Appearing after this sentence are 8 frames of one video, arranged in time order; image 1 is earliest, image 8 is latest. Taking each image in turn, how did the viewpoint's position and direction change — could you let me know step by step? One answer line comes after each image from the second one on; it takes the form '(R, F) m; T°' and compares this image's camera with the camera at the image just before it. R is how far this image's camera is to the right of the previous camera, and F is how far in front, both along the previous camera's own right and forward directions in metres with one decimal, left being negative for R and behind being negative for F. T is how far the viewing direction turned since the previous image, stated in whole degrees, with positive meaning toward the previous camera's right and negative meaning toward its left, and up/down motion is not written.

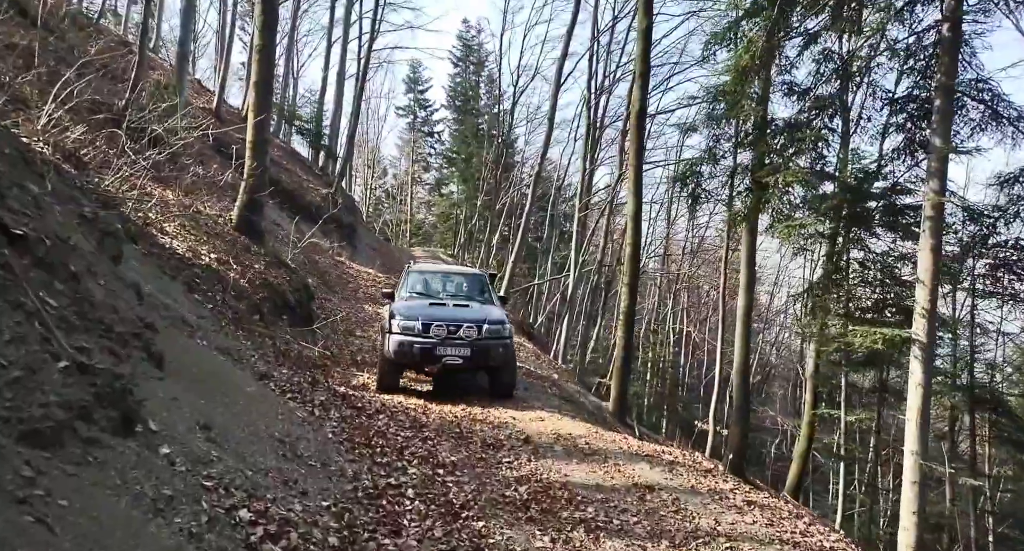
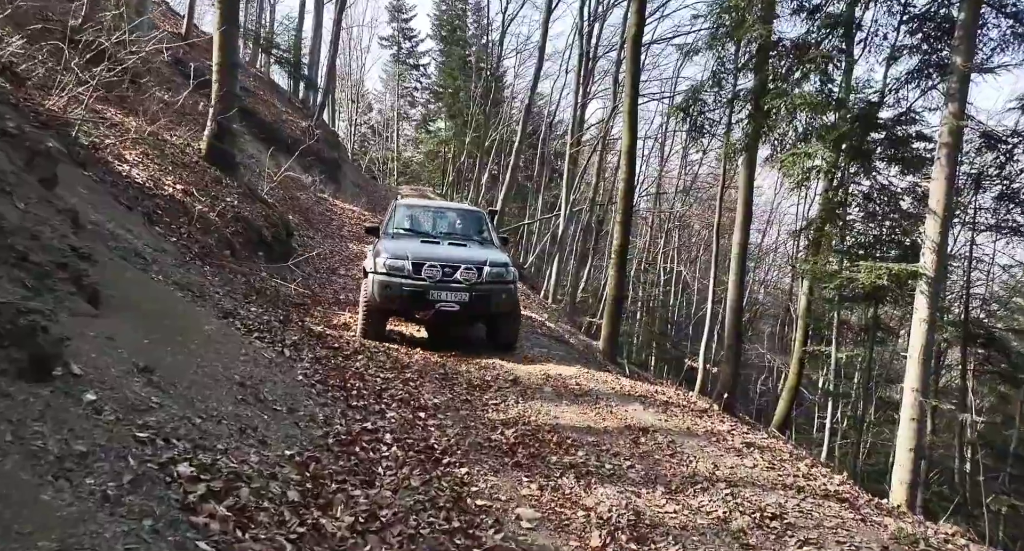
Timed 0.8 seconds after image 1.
(0.0, +0.5) m; +1°
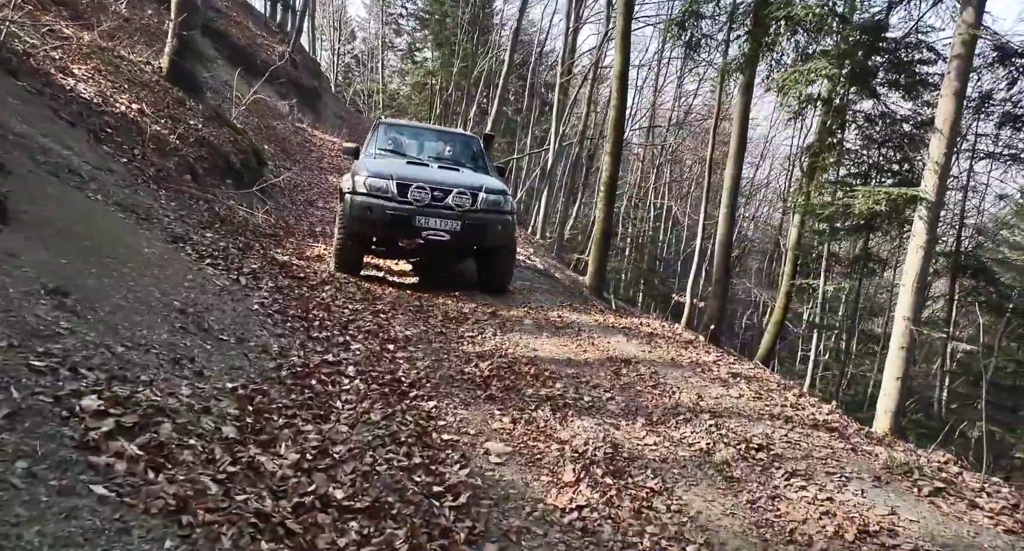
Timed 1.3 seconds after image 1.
(+0.1, +0.4) m; +1°
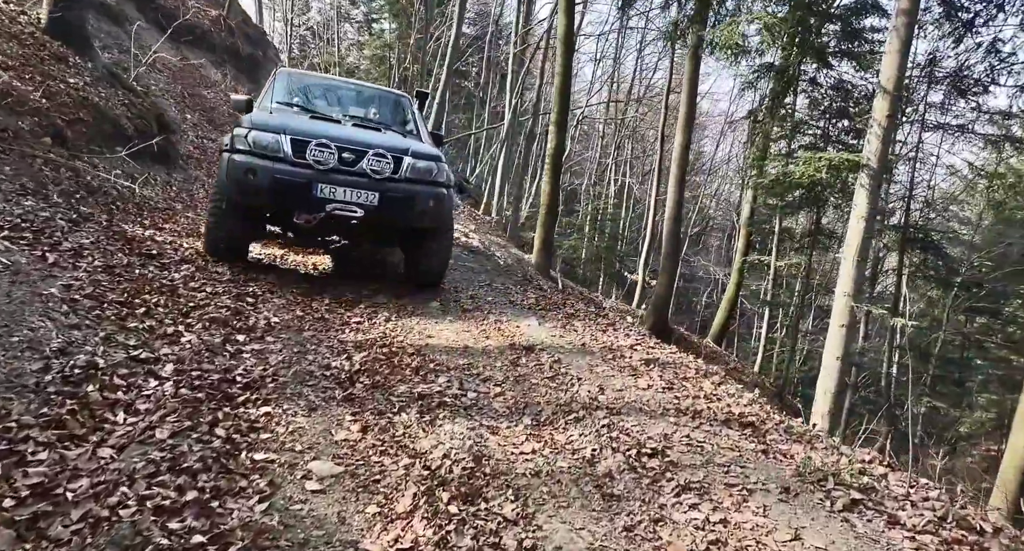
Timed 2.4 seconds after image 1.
(+0.6, +0.9) m; +3°
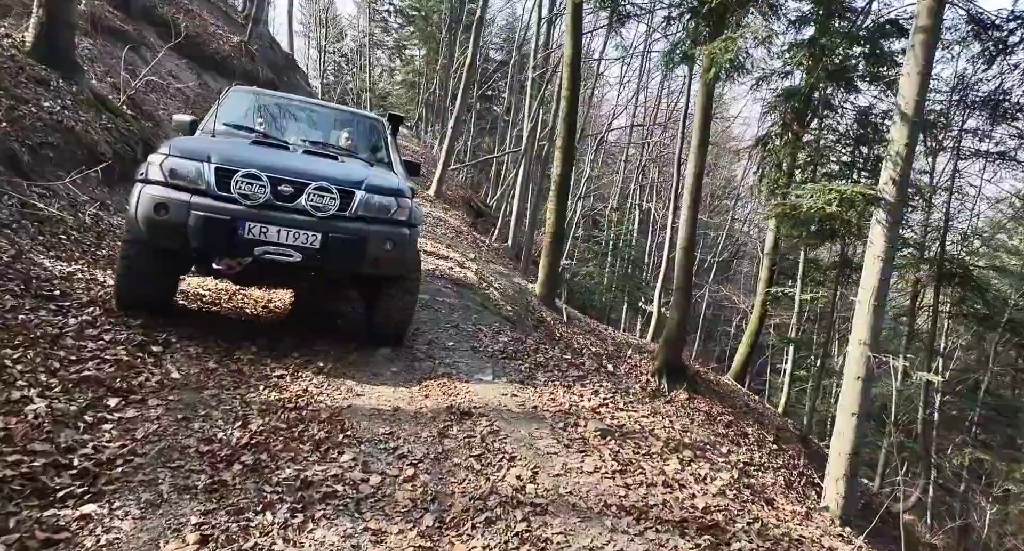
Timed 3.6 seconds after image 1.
(+0.6, +0.8) m; -2°
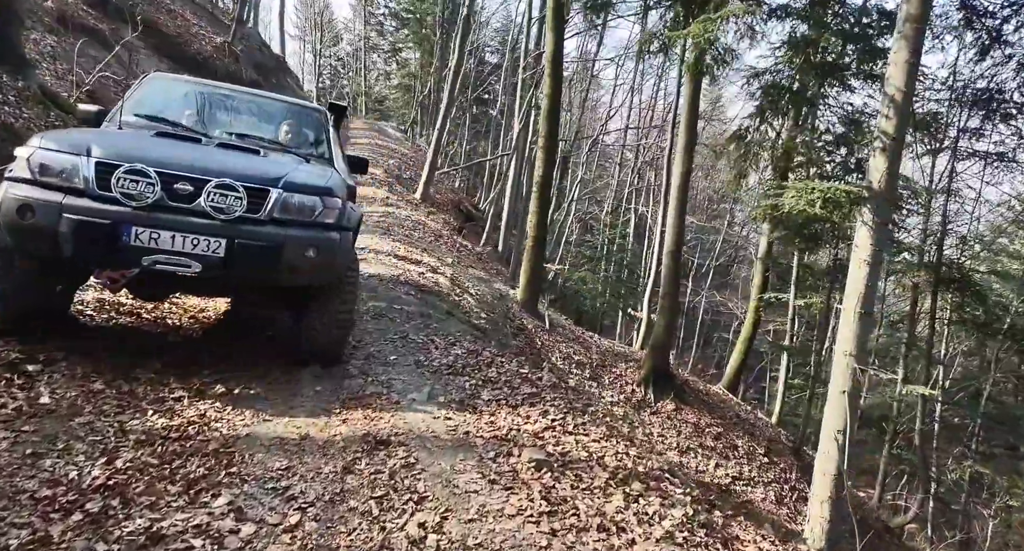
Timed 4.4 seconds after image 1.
(+0.4, +0.6) m; 0°
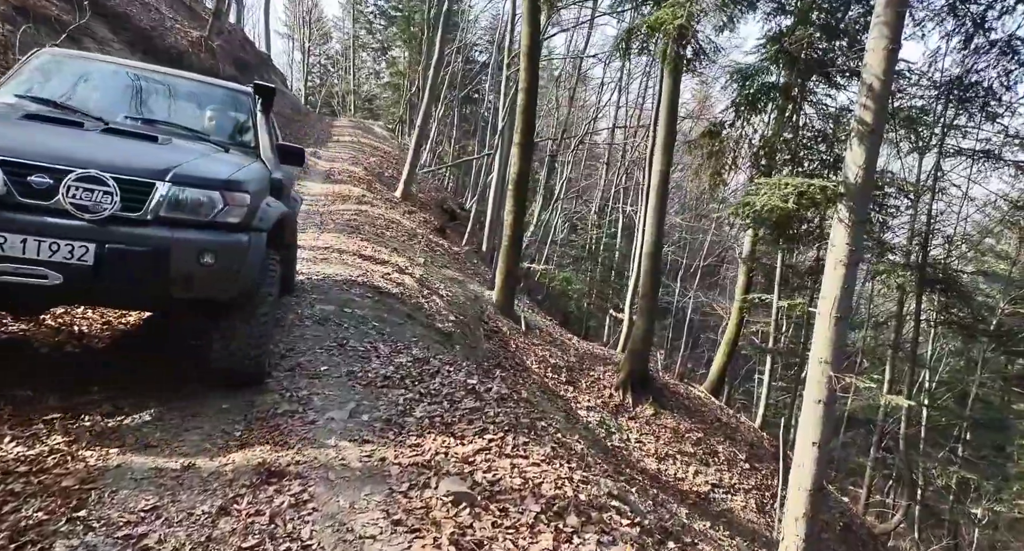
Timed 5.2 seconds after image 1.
(+0.4, +0.6) m; +1°
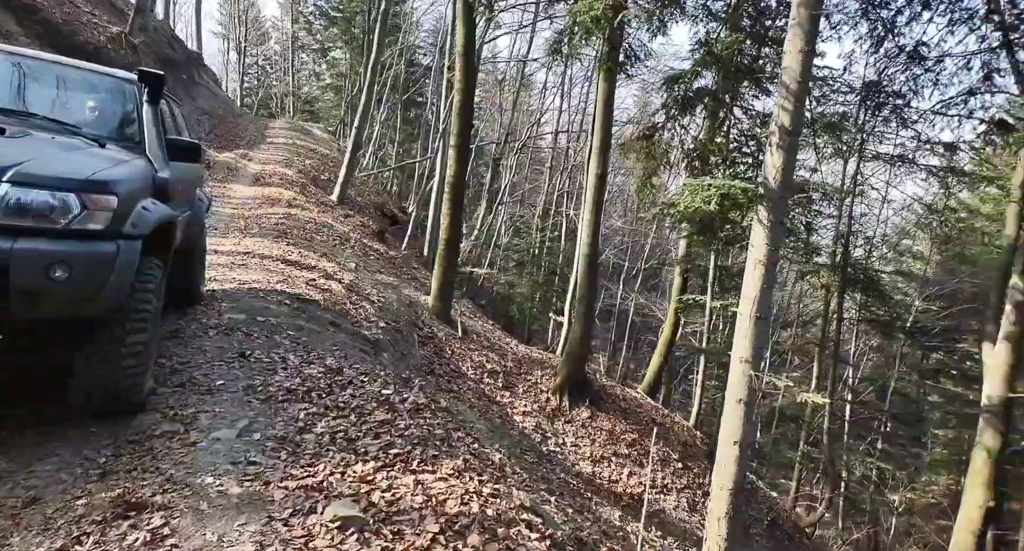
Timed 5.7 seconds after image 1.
(+0.2, +0.2) m; +4°
